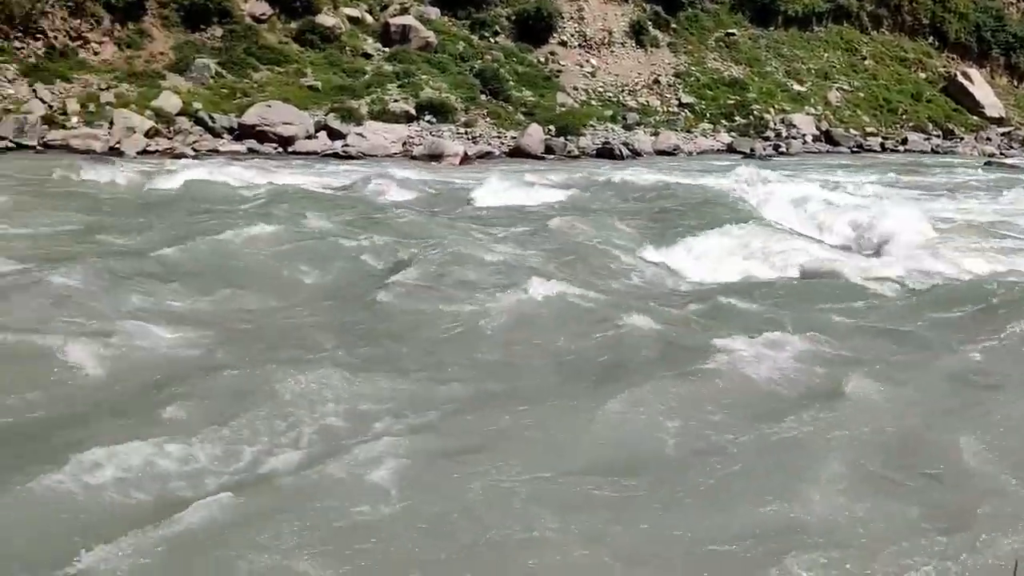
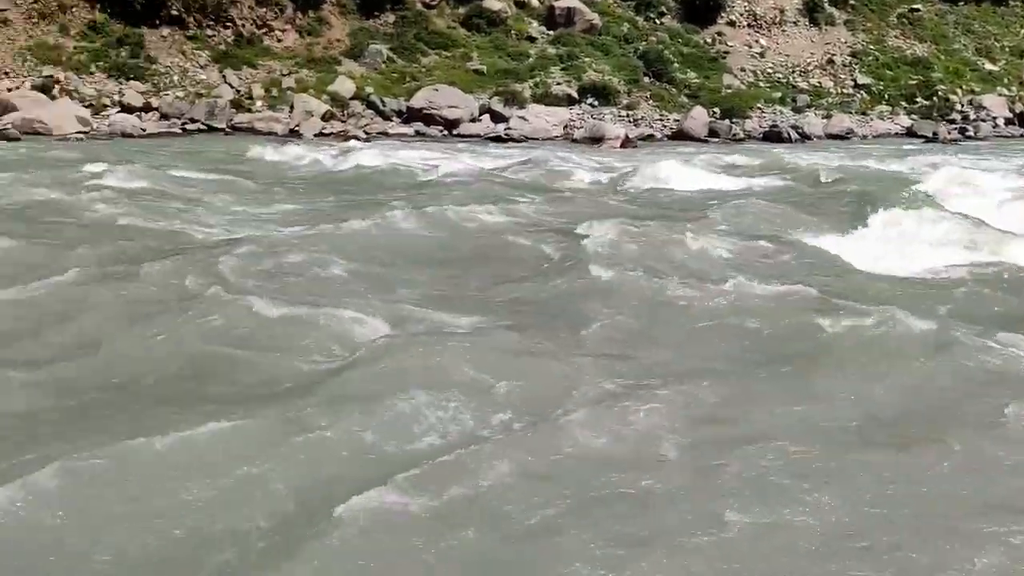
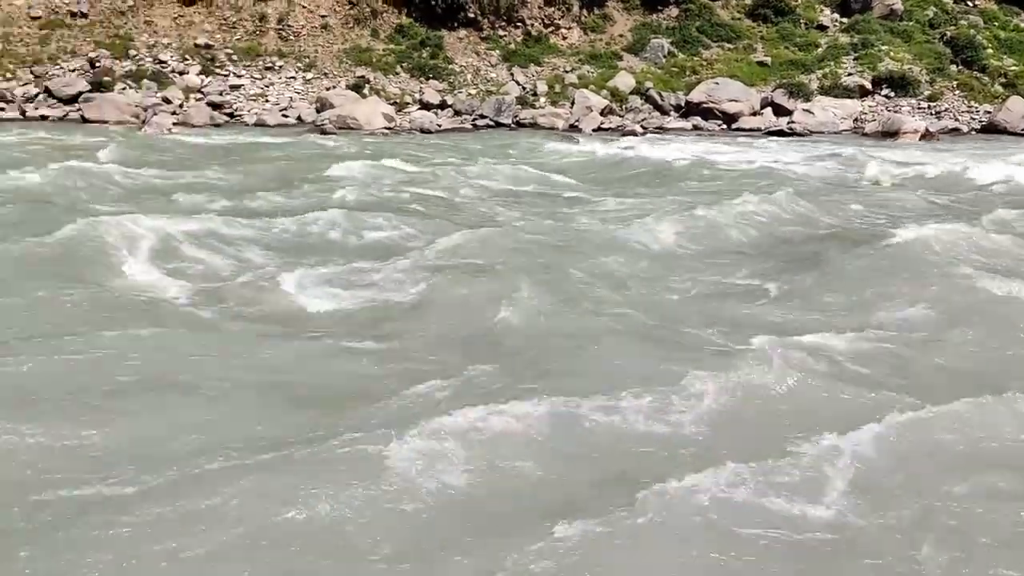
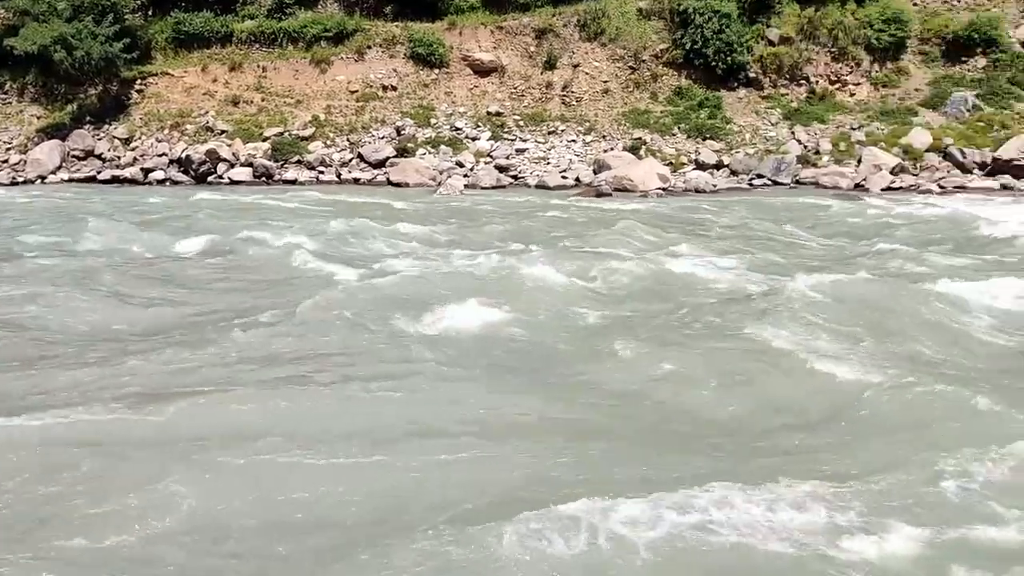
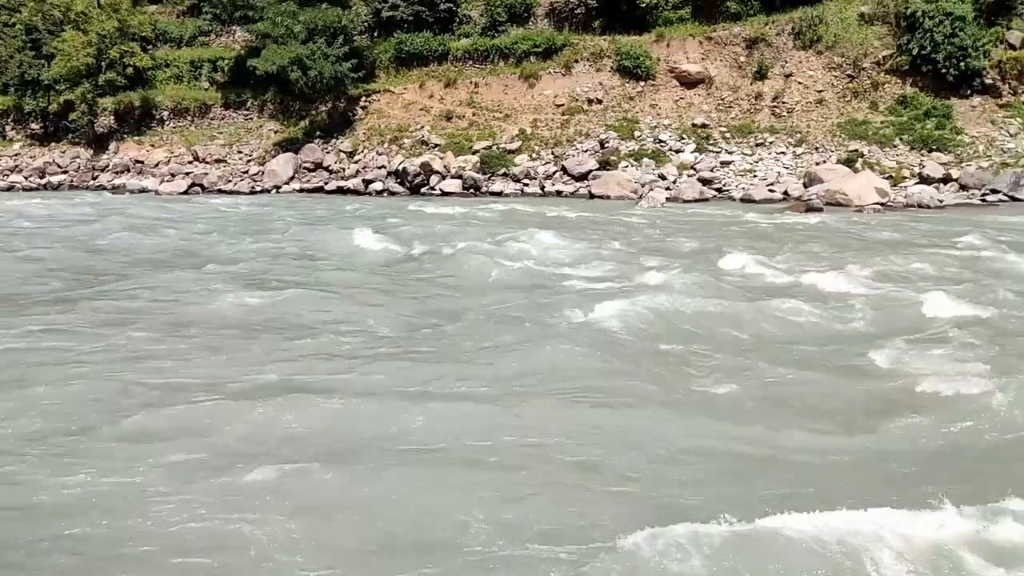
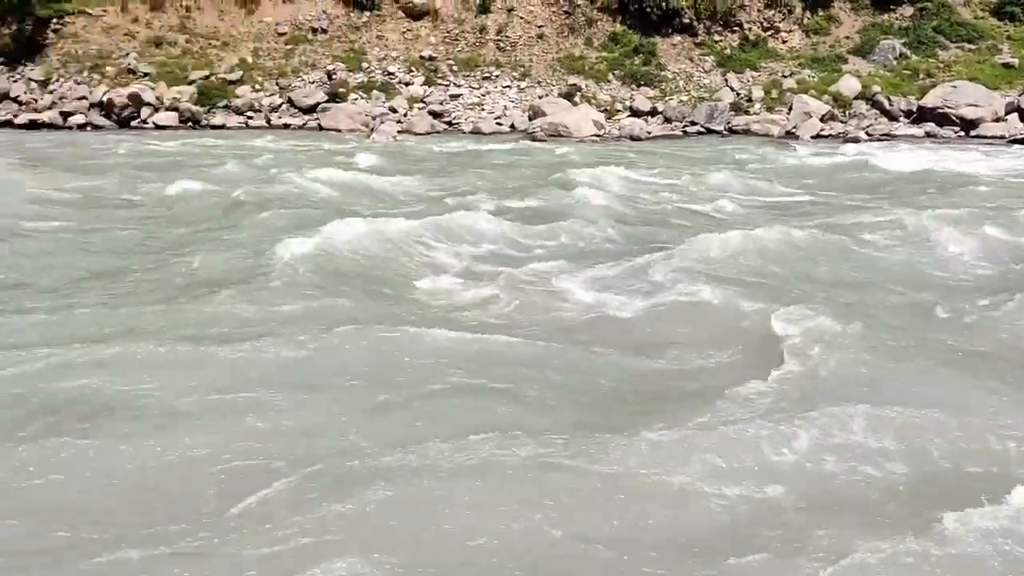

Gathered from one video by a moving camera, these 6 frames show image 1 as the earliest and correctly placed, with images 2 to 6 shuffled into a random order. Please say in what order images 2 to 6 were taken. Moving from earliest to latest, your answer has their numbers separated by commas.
2, 3, 6, 5, 4
